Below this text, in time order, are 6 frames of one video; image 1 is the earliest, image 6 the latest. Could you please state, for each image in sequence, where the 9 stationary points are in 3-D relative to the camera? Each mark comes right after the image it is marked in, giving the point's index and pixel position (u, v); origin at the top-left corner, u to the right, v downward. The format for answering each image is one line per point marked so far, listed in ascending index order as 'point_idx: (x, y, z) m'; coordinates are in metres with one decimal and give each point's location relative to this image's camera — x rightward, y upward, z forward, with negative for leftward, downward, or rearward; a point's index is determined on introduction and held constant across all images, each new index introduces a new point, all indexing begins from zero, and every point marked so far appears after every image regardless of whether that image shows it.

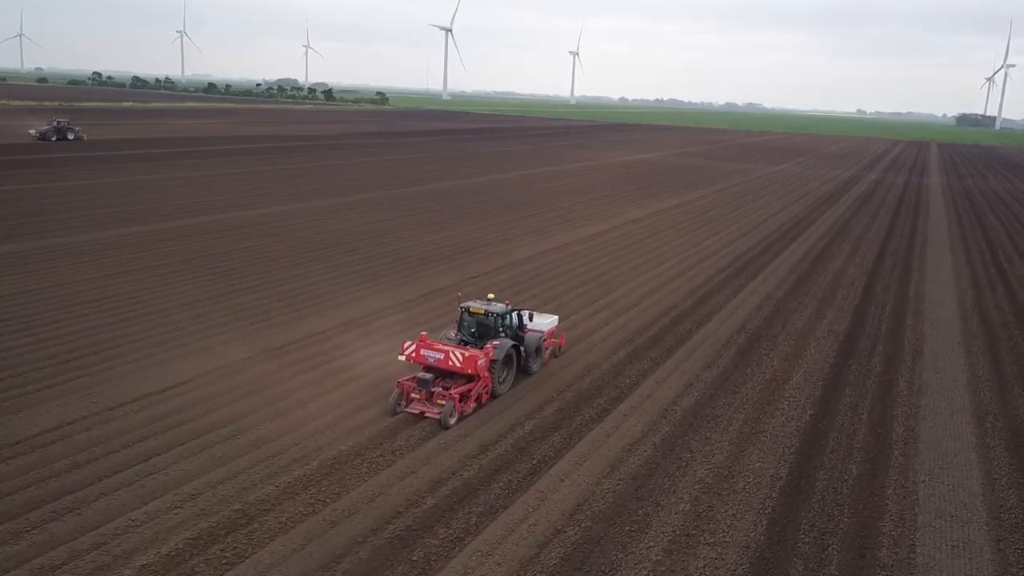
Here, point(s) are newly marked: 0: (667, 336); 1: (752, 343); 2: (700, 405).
0: (+2.7, -0.9, +13.8) m
1: (+4.1, -1.0, +13.6) m
2: (+2.5, -1.6, +10.5) m
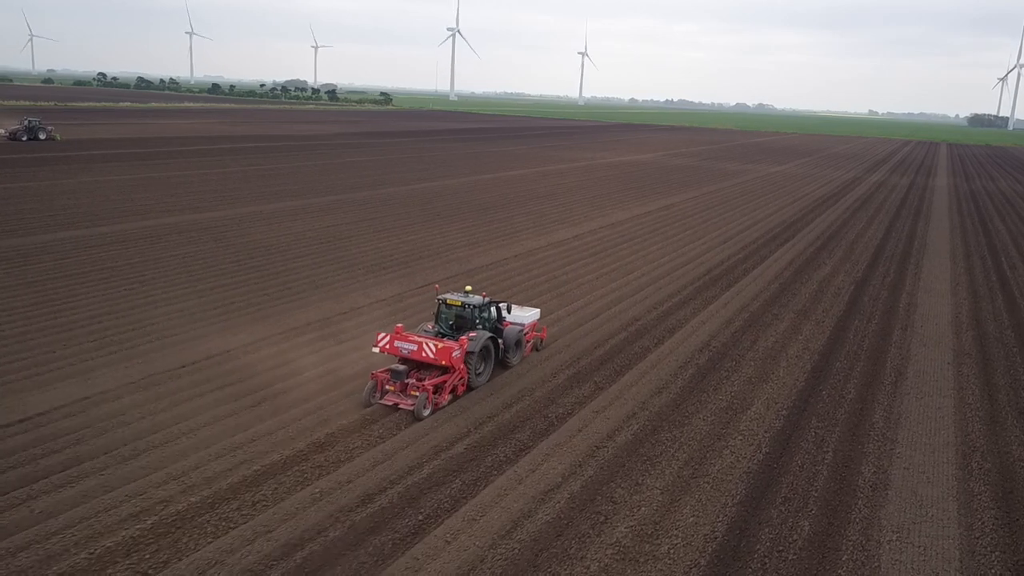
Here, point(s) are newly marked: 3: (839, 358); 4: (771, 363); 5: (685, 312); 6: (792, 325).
0: (+1.7, -1.1, +12.4) m
1: (+3.1, -1.2, +12.1) m
2: (+1.5, -1.7, +9.1) m
3: (+5.2, -1.1, +12.7) m
4: (+4.0, -1.2, +12.3) m
5: (+3.5, -0.4, +15.7) m
6: (+5.2, -0.7, +14.7) m
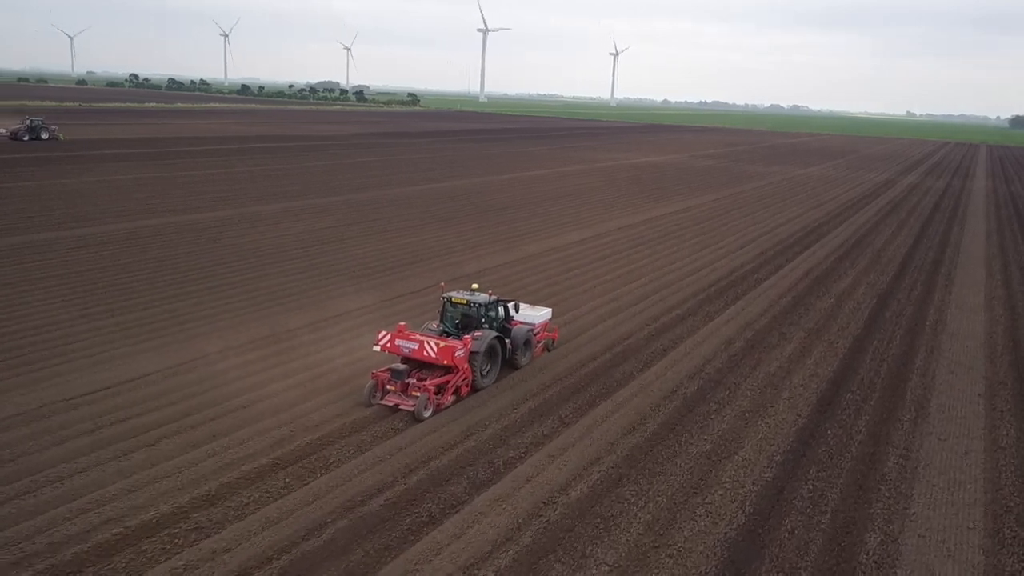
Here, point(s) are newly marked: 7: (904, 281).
0: (+1.2, -1.3, +10.9) m
1: (+2.6, -1.4, +10.6) m
2: (+0.8, -2.0, +7.6) m
3: (+4.7, -1.4, +11.1) m
4: (+3.5, -1.4, +10.7) m
5: (+3.1, -0.7, +14.2) m
6: (+4.7, -1.0, +13.0) m
7: (+9.1, +0.1, +18.4) m
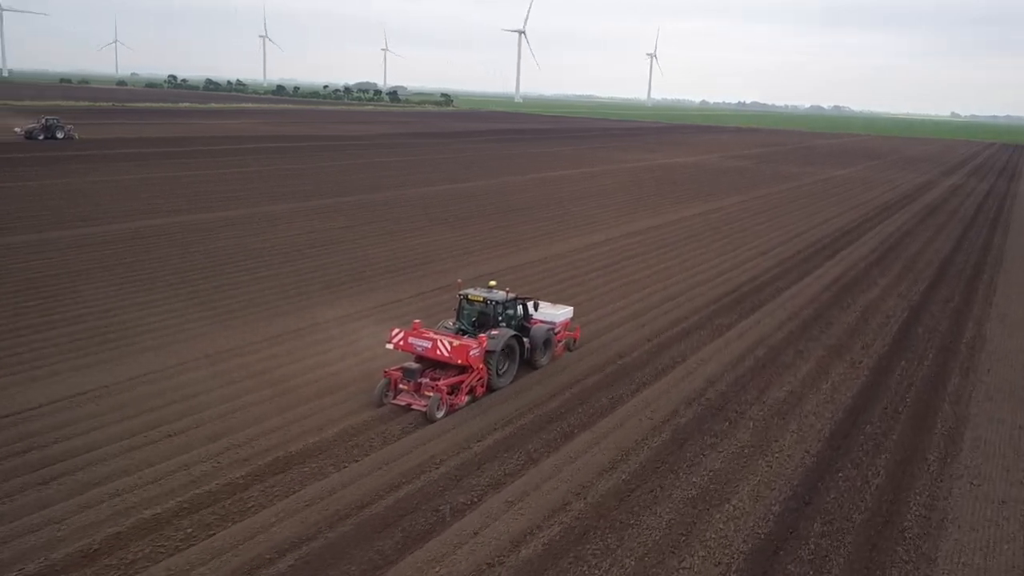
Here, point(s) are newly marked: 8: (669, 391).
0: (+0.8, -1.5, +9.7) m
1: (+2.2, -1.6, +9.3) m
2: (+0.3, -2.1, +6.4) m
3: (+4.4, -1.6, +9.7) m
4: (+3.1, -1.6, +9.4) m
5: (+2.9, -0.9, +12.9) m
6: (+4.5, -1.2, +11.7) m
7: (+9.0, -0.1, +16.8) m
8: (+1.9, -1.4, +10.2) m
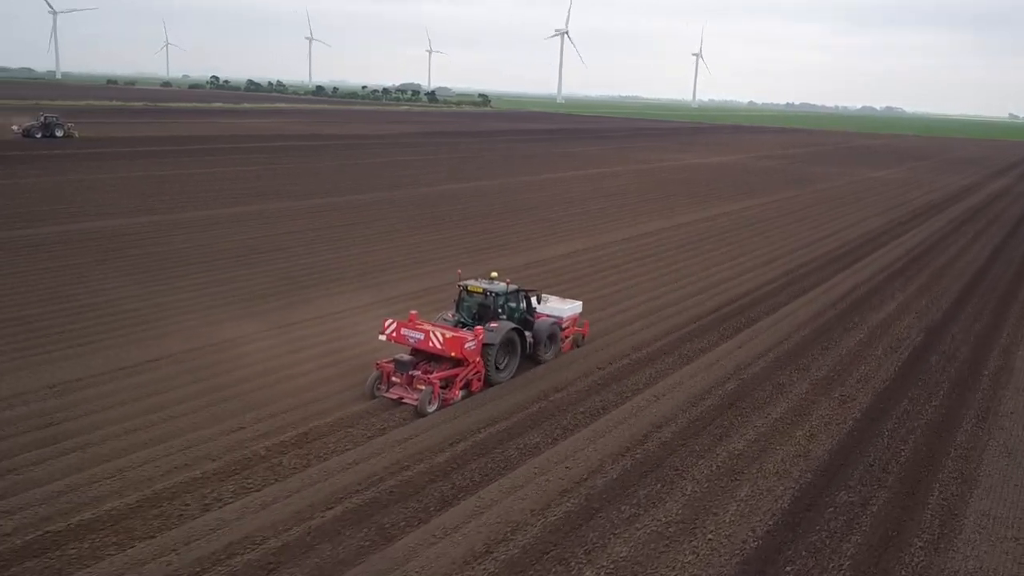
0: (+0.3, -1.6, +8.6) m
1: (+1.6, -1.7, +8.1) m
2: (-0.4, -2.2, +5.3) m
3: (+3.8, -1.7, +8.5) m
4: (+2.5, -1.7, +8.2) m
5: (+2.5, -1.0, +11.7) m
6: (+4.0, -1.3, +10.4) m
7: (+8.8, -0.3, +15.3) m
8: (+1.4, -1.4, +9.1) m
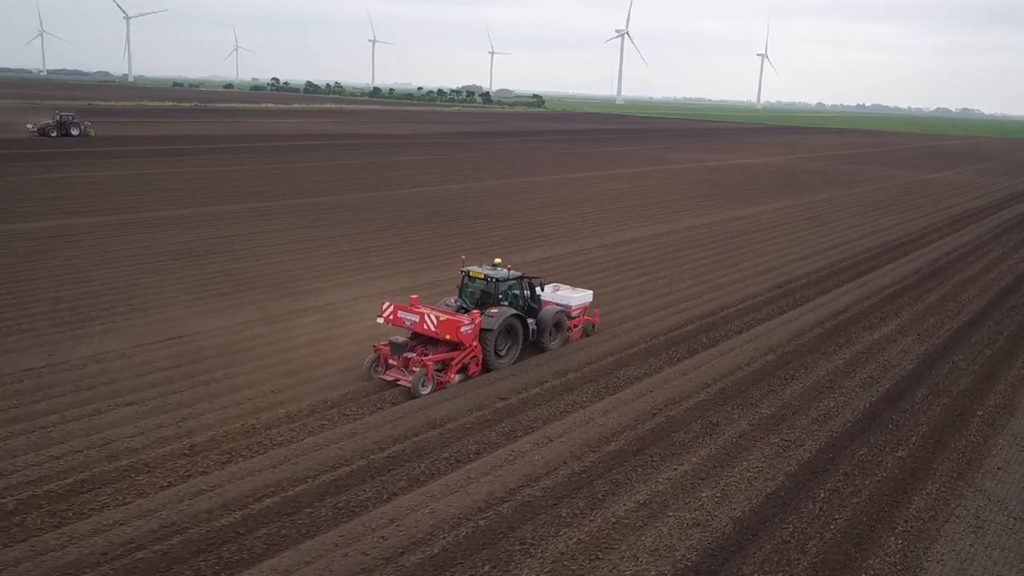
0: (-0.6, -1.6, +7.7) m
1: (+0.7, -1.7, +7.1) m
2: (-1.6, -2.2, +4.5) m
3: (+2.9, -1.8, +7.3) m
4: (+1.6, -1.8, +7.1) m
5: (+1.8, -1.0, +10.5) m
6: (+3.2, -1.4, +9.2) m
7: (+8.4, -0.4, +13.8) m
8: (+0.5, -1.5, +8.1) m
